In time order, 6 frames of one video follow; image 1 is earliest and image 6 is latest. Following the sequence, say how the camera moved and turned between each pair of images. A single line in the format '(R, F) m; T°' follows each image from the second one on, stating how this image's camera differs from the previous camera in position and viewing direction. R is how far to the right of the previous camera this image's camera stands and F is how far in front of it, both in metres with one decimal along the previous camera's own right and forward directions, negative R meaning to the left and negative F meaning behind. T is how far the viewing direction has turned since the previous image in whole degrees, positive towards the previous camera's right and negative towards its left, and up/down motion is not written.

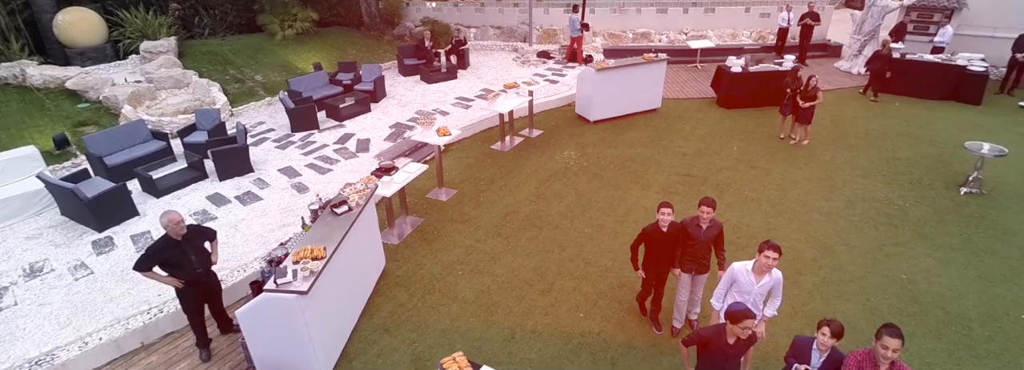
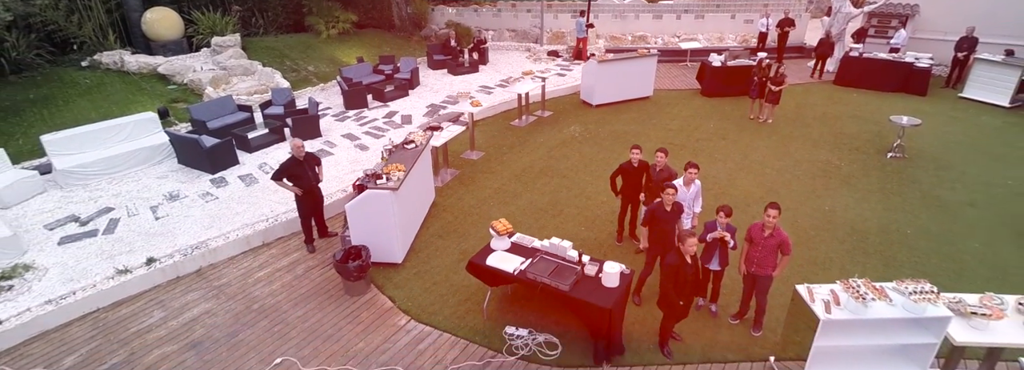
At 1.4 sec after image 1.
(-0.2, -1.7) m; -1°
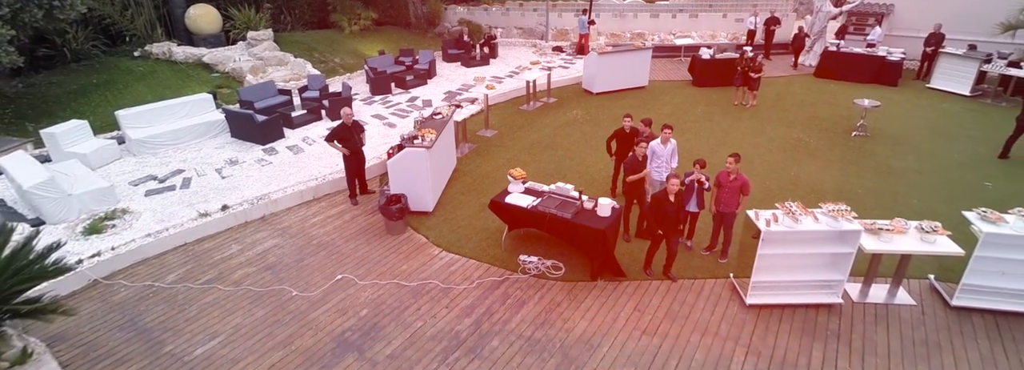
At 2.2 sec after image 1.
(-0.1, -1.1) m; 0°
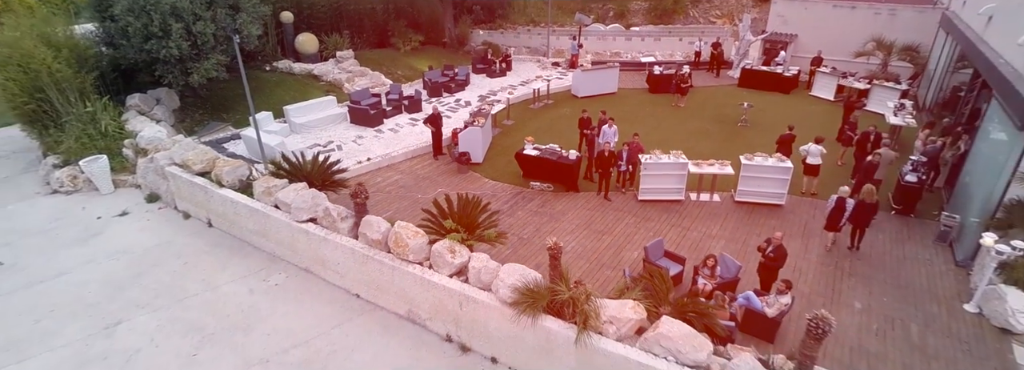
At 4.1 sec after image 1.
(-0.3, -5.5) m; 0°
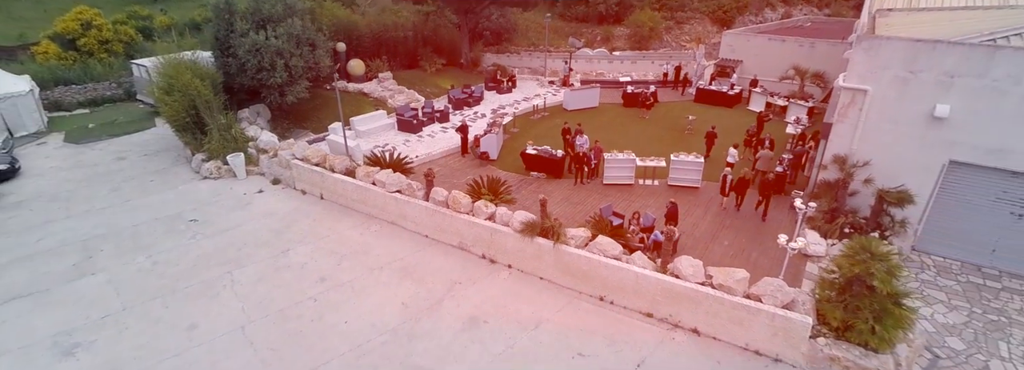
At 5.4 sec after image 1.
(-0.2, -5.1) m; 0°
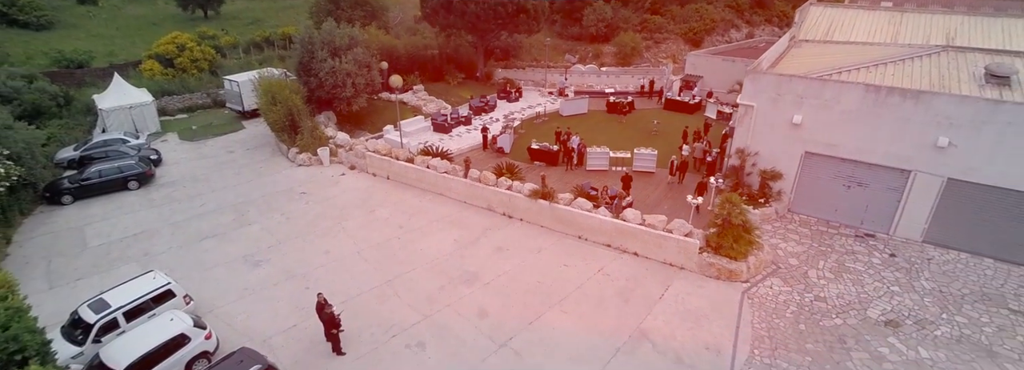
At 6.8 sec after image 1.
(-0.4, -6.3) m; 0°
